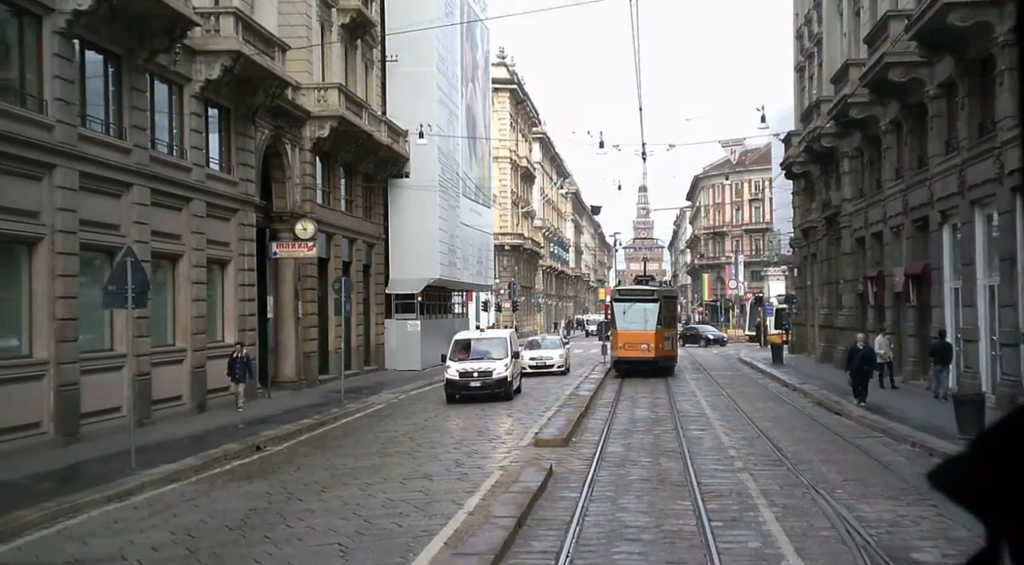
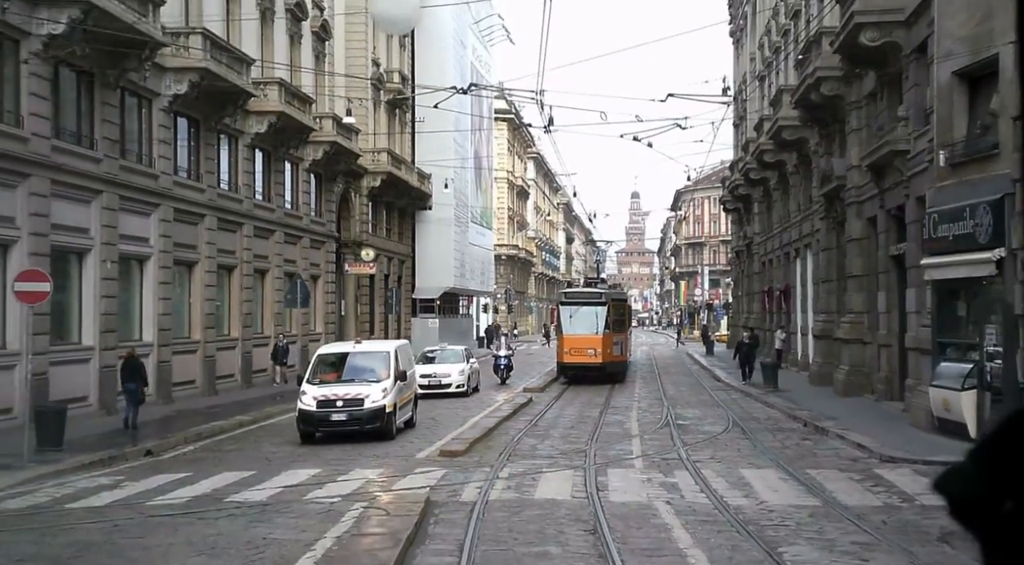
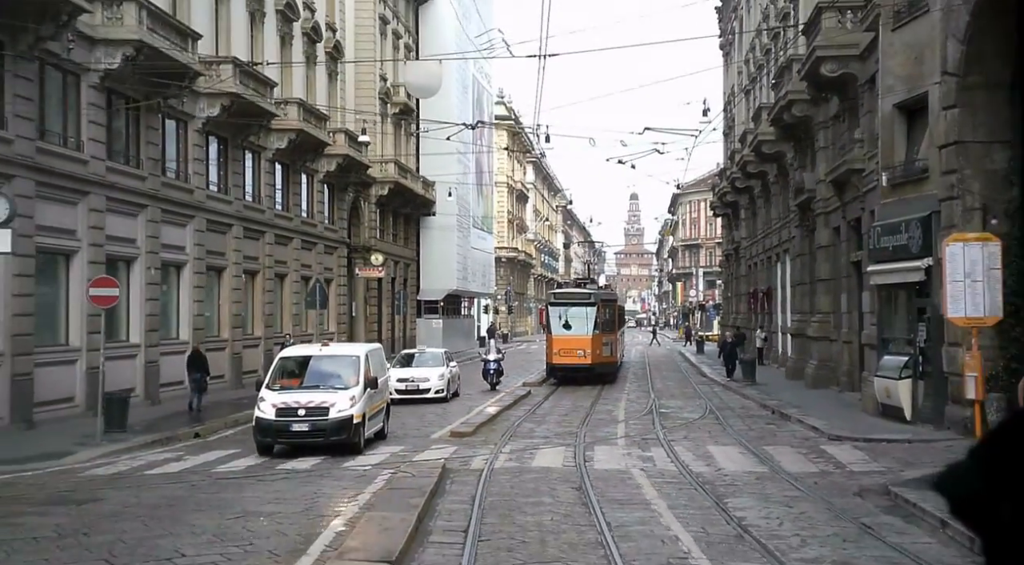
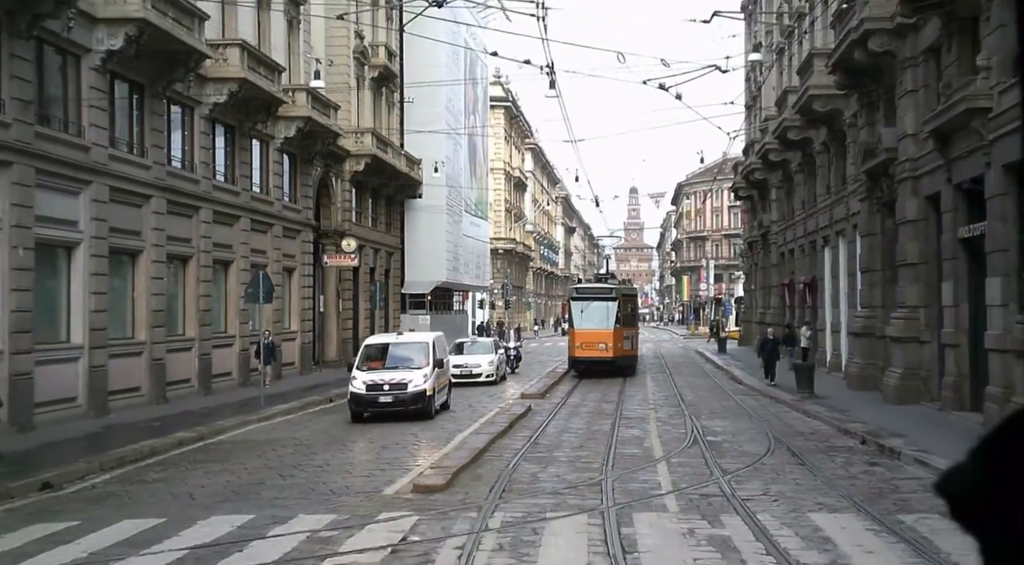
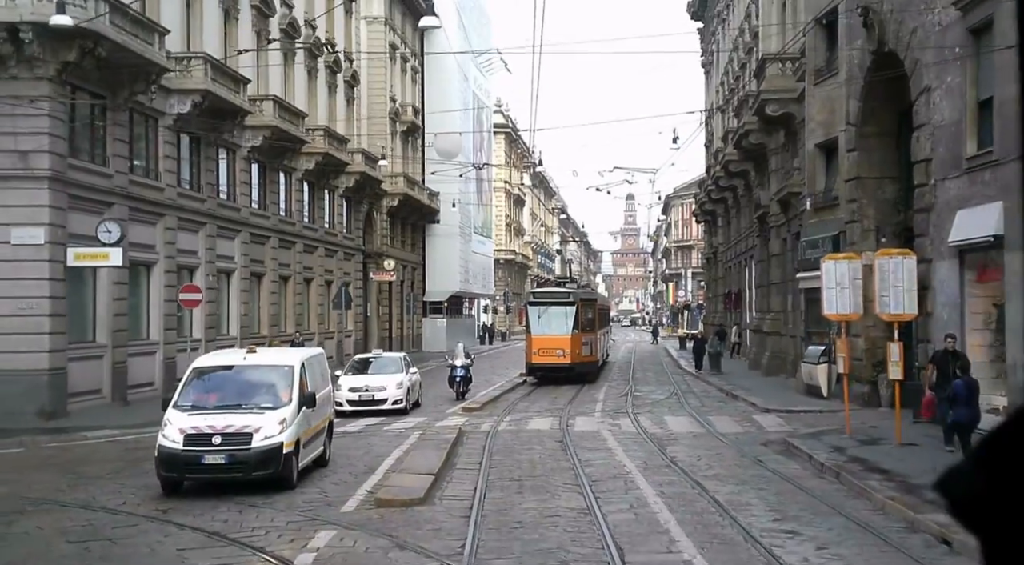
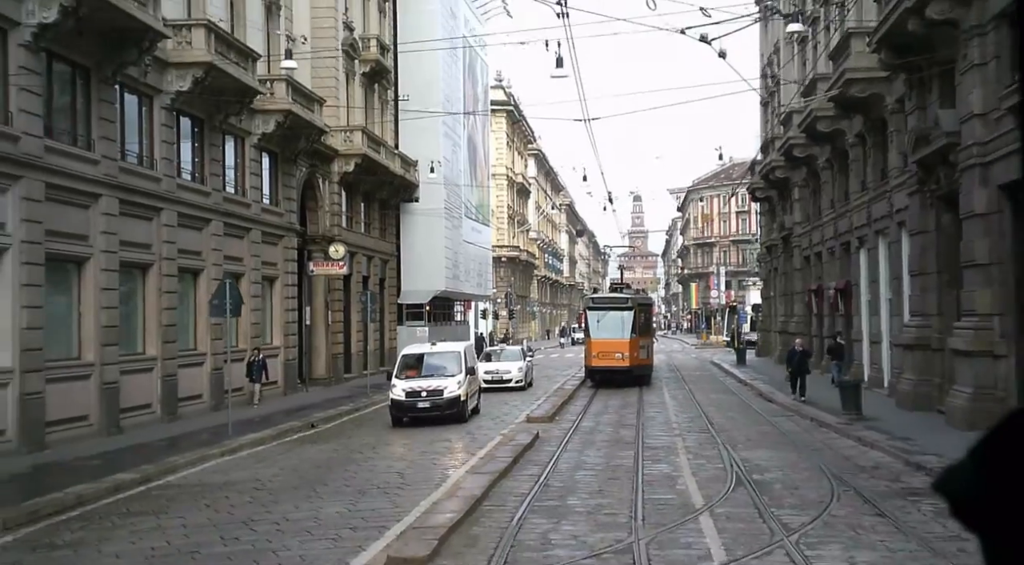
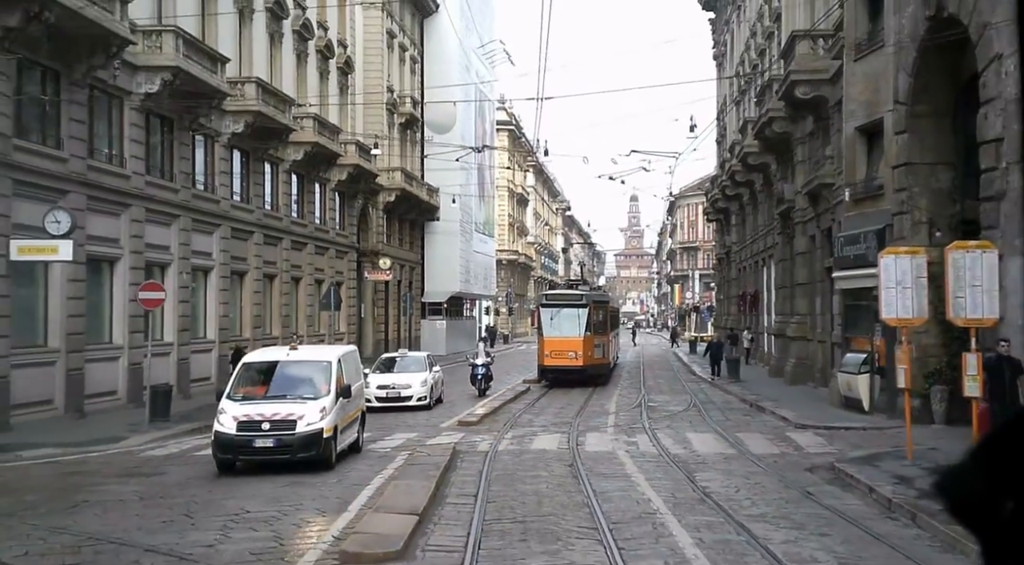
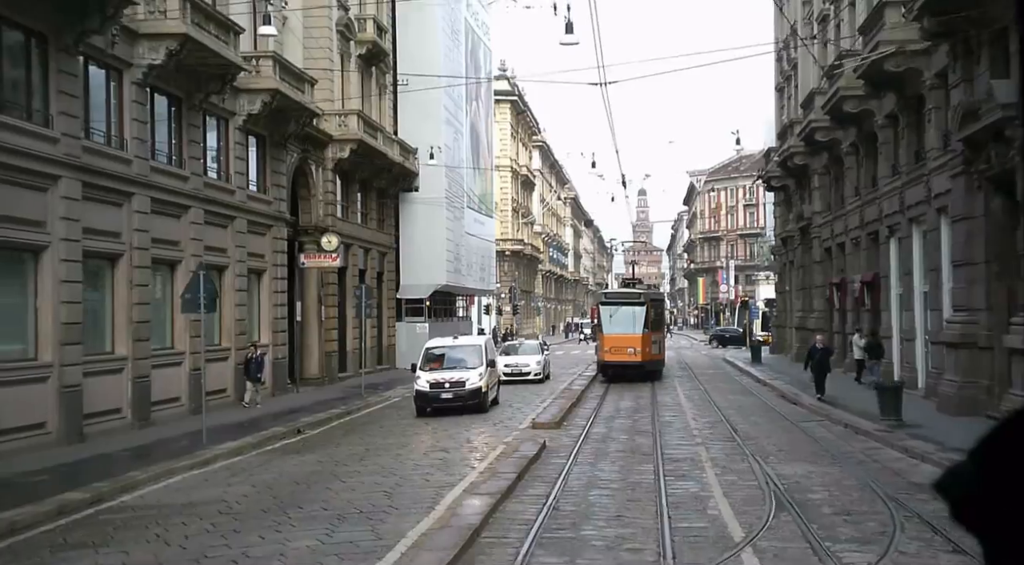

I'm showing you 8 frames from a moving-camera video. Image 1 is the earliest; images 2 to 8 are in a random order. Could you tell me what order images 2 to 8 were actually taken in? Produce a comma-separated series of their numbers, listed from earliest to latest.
8, 6, 4, 2, 3, 7, 5
